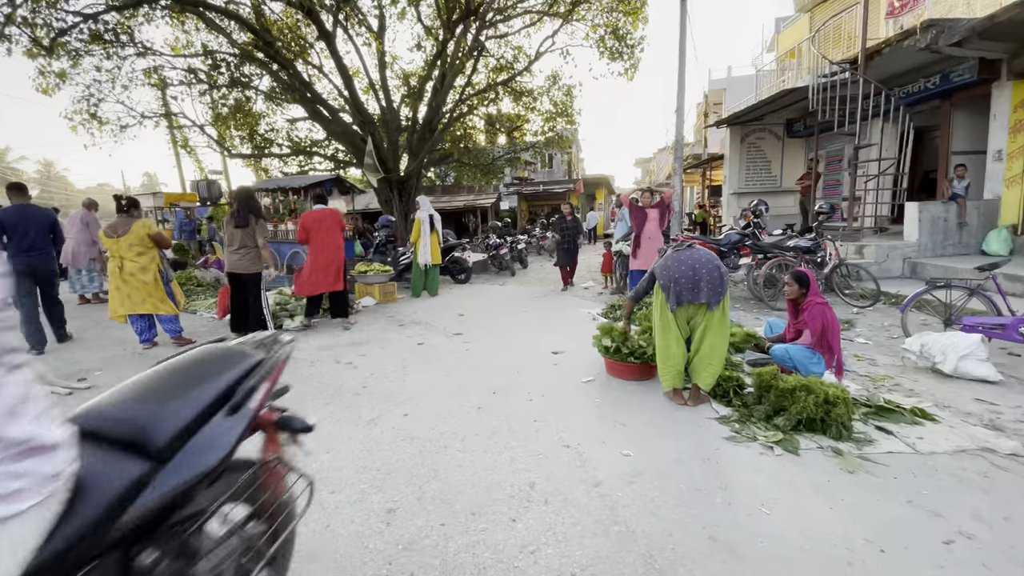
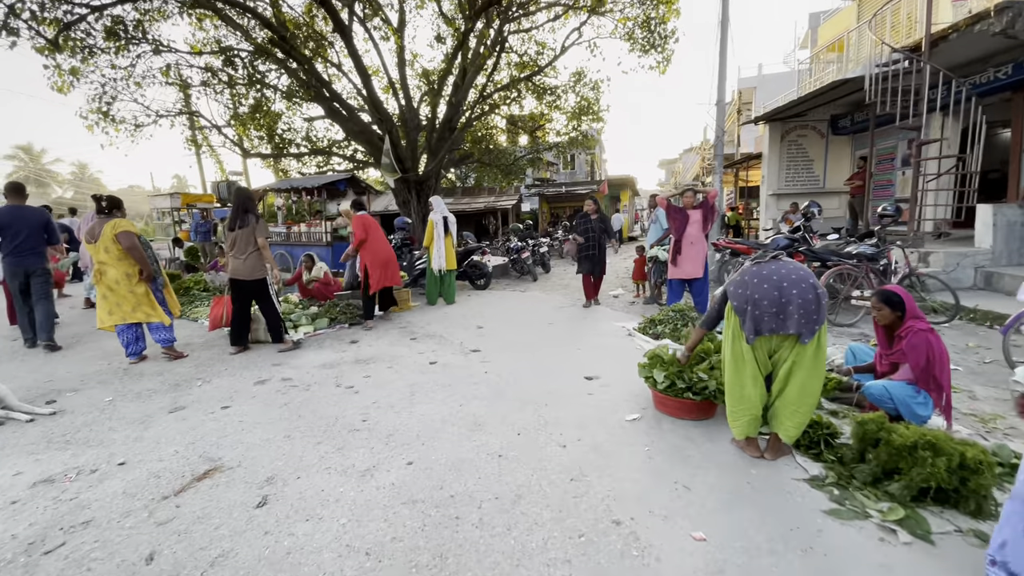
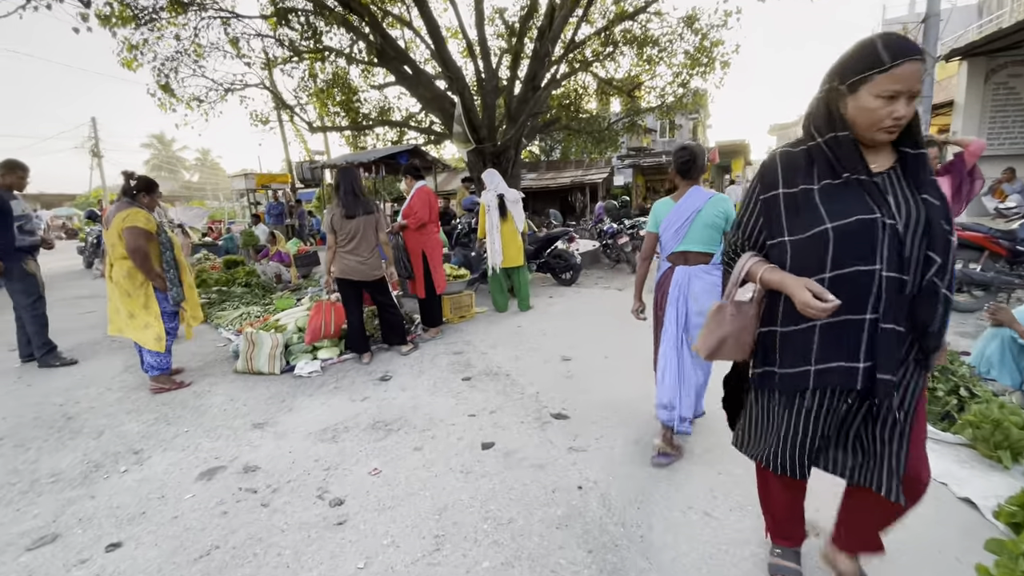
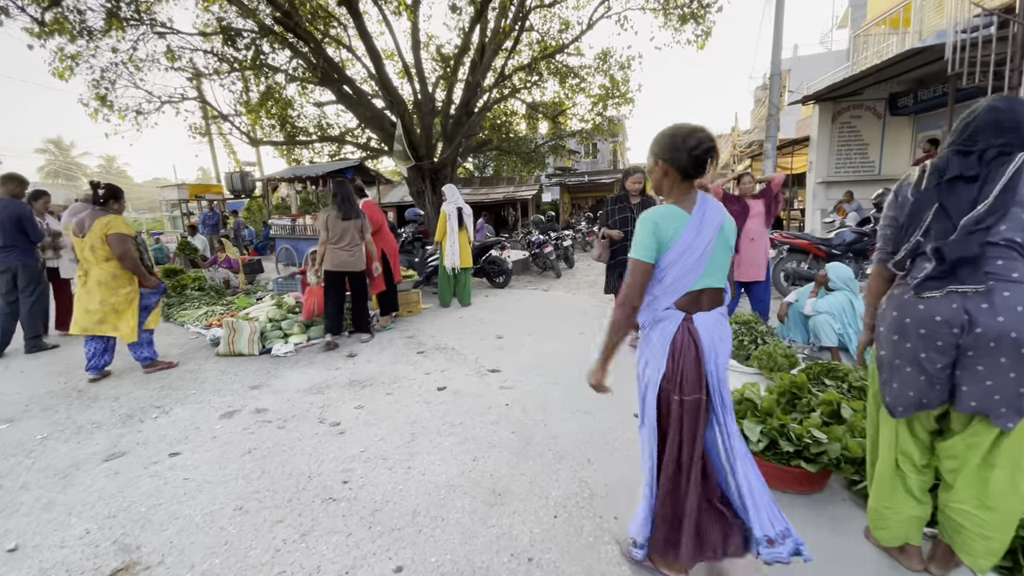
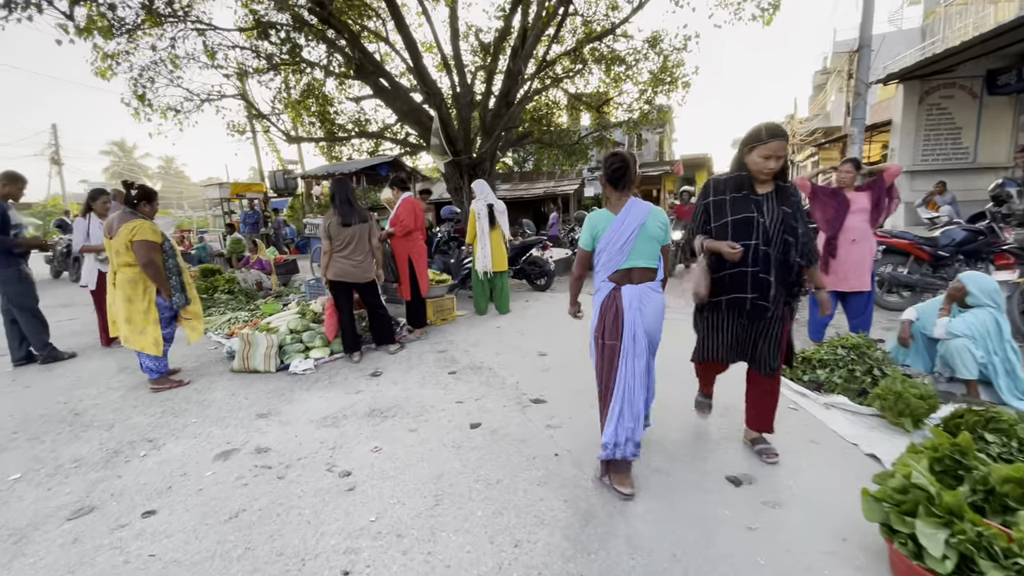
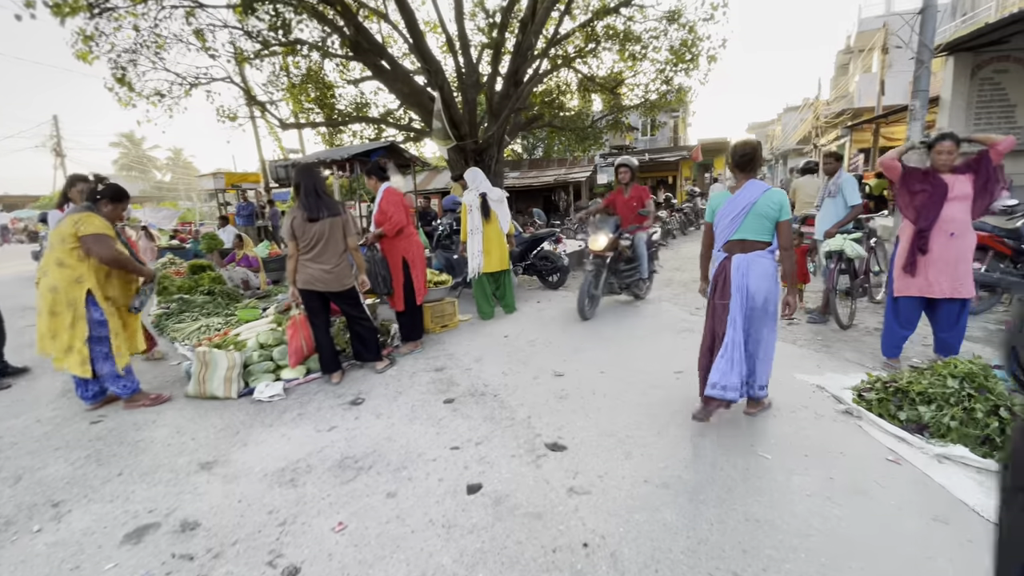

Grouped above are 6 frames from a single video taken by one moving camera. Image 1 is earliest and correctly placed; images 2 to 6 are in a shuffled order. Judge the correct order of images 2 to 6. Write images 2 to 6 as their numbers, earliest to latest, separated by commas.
2, 4, 5, 3, 6
